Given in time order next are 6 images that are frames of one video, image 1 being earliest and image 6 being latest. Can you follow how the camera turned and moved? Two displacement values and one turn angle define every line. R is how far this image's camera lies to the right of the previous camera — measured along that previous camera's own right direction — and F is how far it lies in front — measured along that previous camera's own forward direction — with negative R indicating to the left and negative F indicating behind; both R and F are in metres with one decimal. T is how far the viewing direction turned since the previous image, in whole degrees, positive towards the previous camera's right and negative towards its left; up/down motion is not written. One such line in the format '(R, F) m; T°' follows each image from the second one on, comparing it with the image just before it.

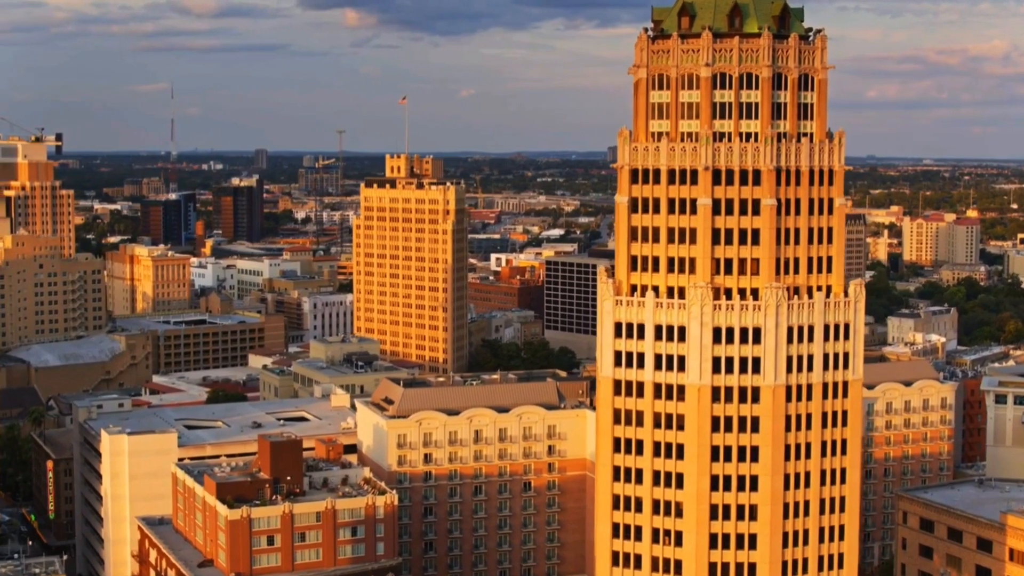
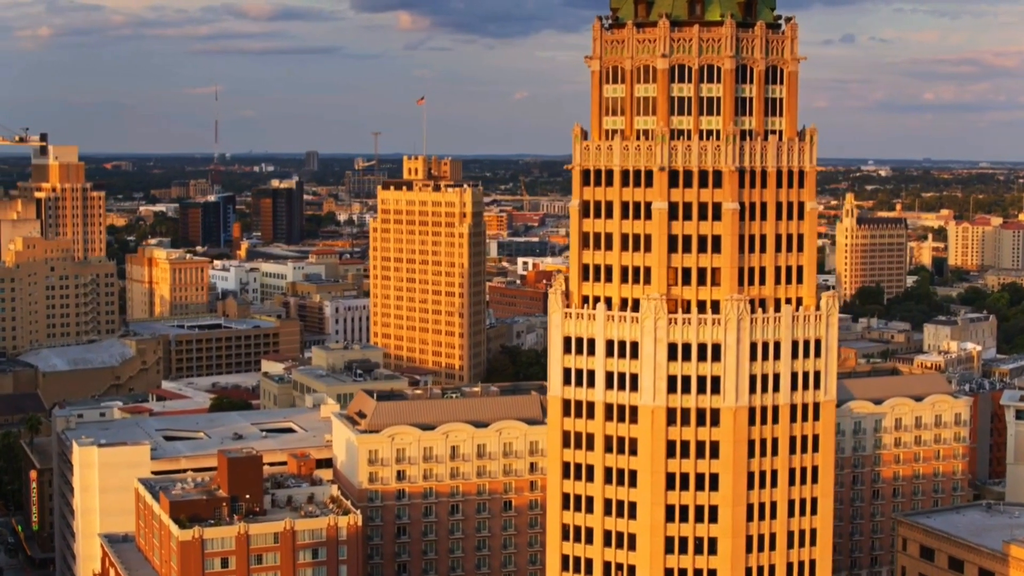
(+6.4, +7.6) m; -2°
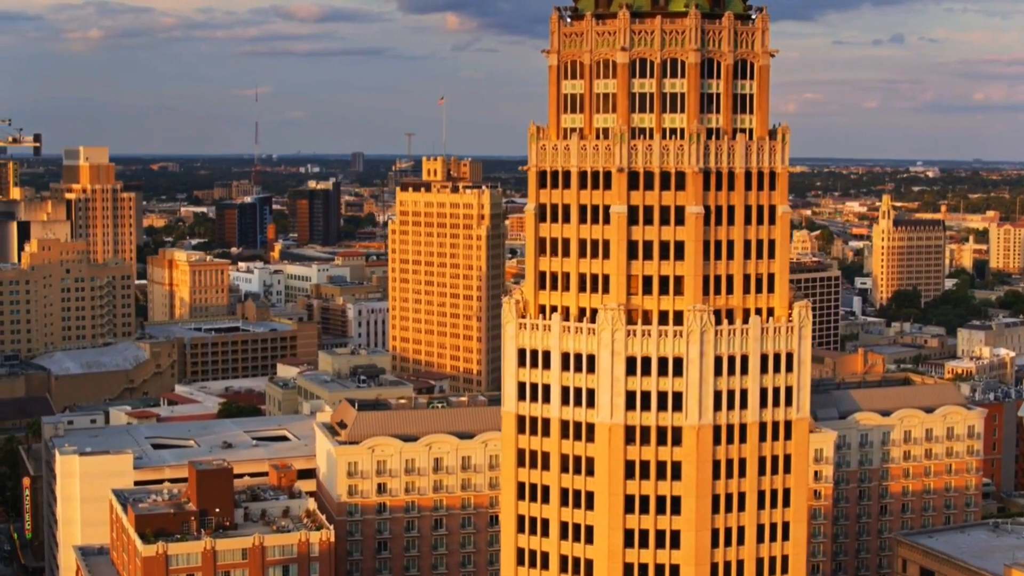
(+5.1, +5.3) m; -2°
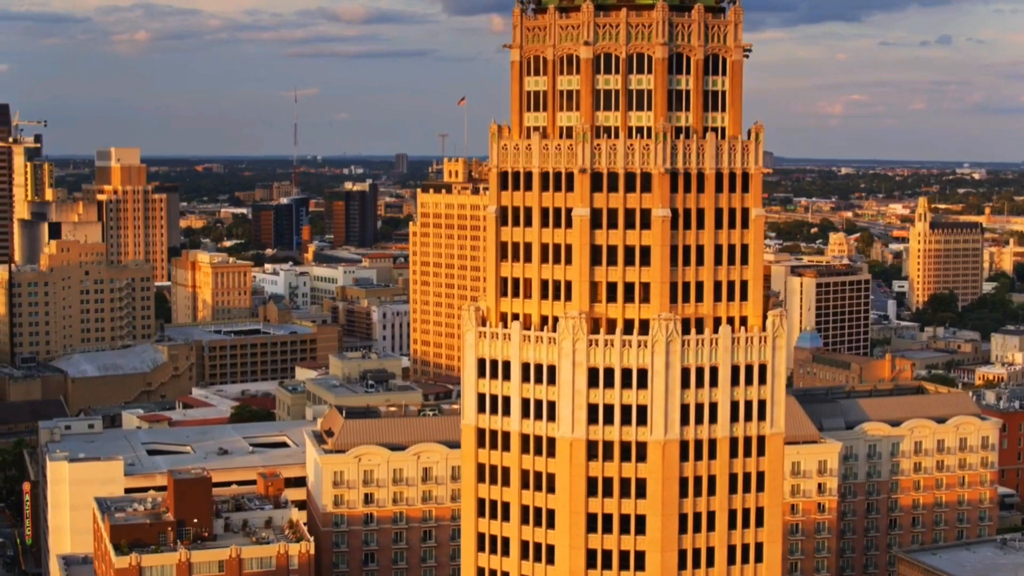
(+4.4, +3.9) m; -2°
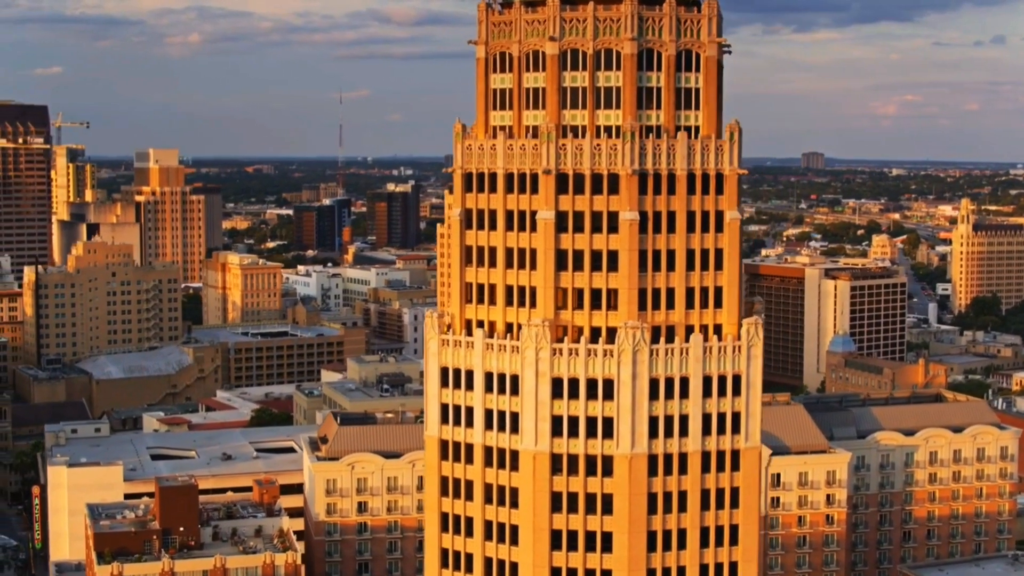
(+4.2, +3.2) m; -2°
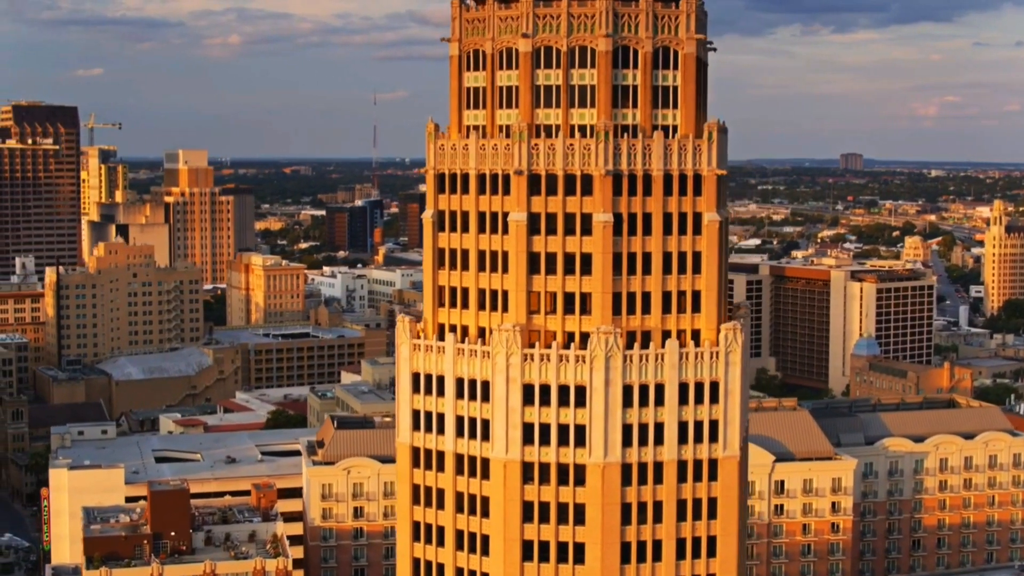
(+3.1, +1.9) m; -1°
